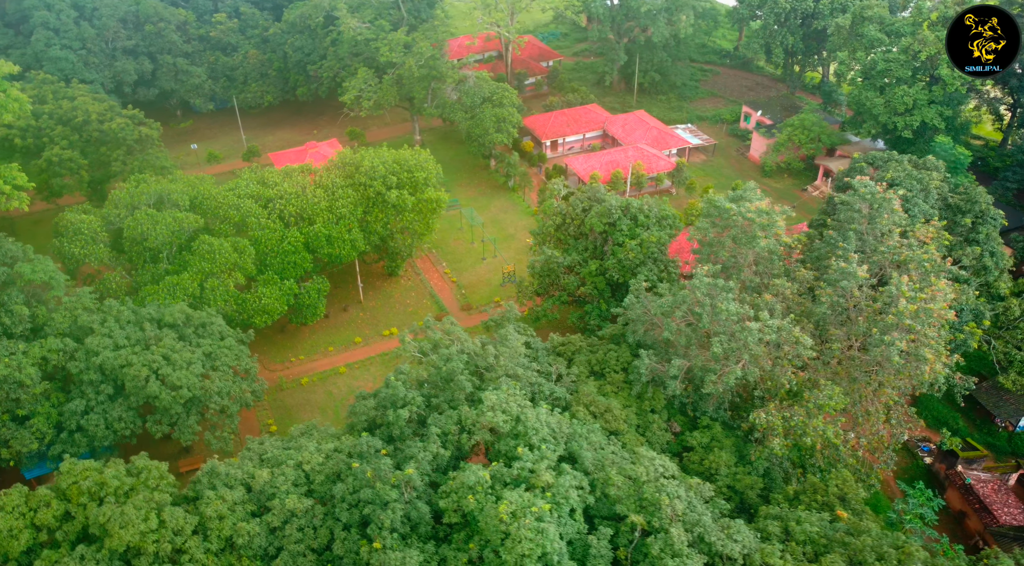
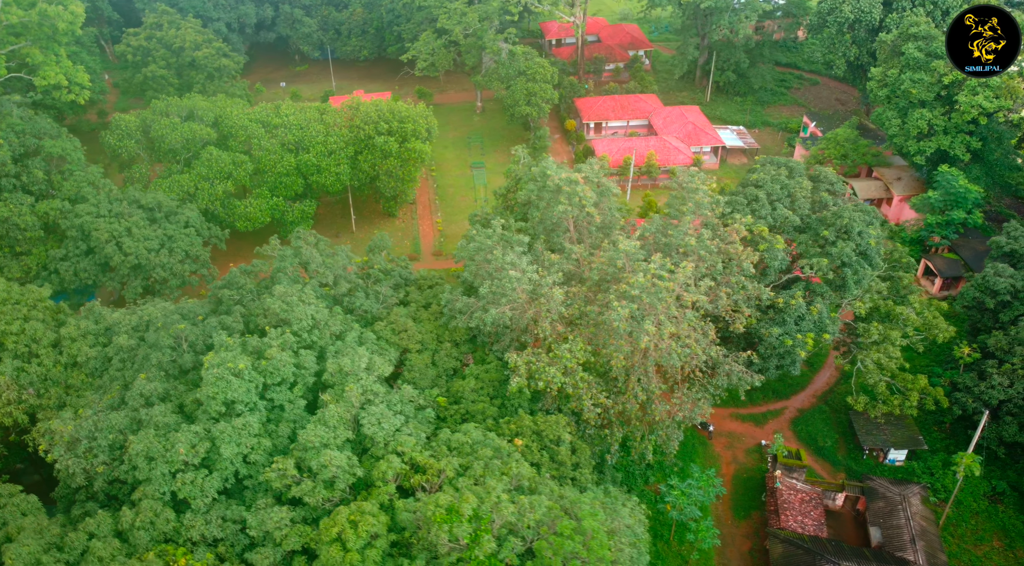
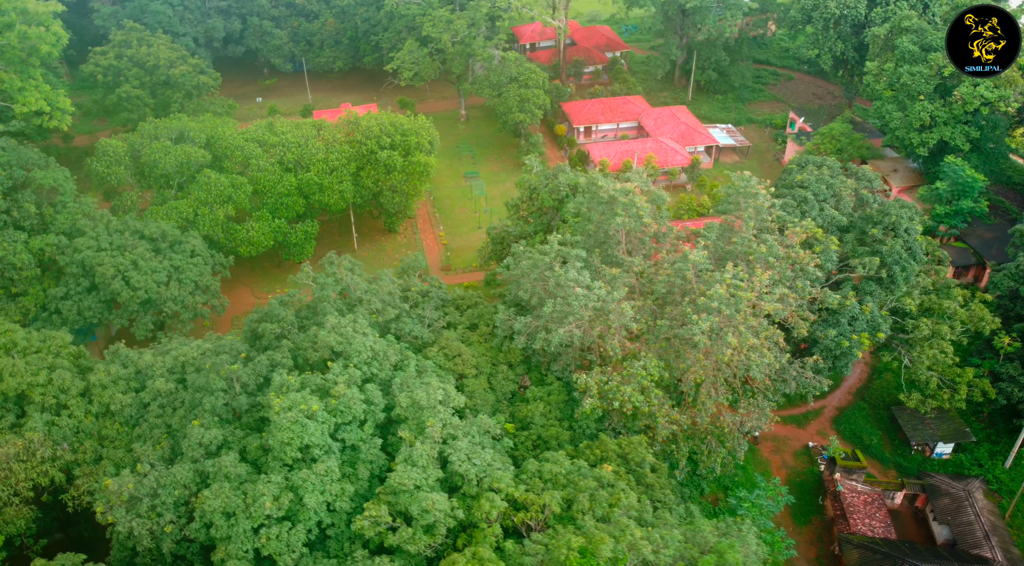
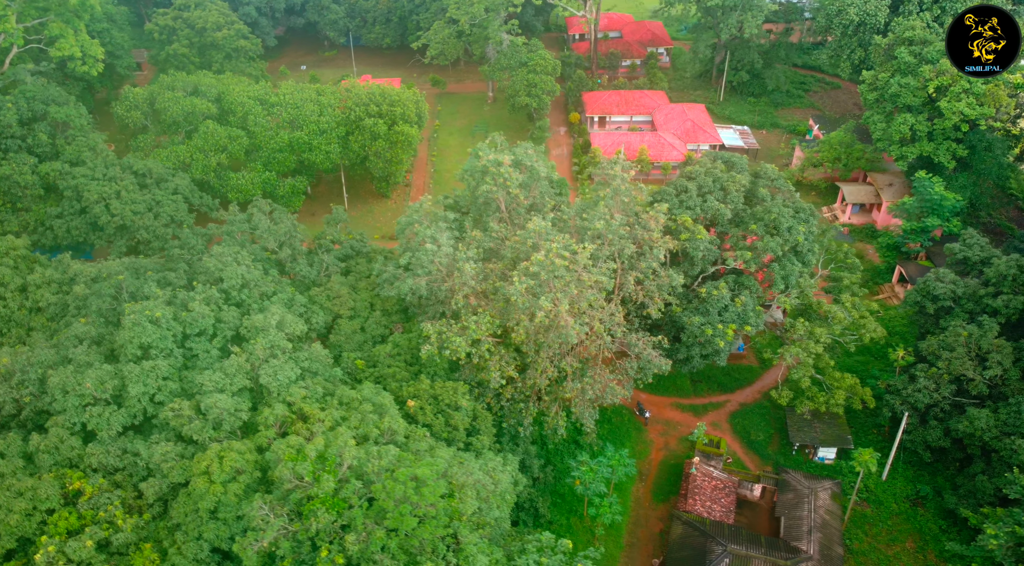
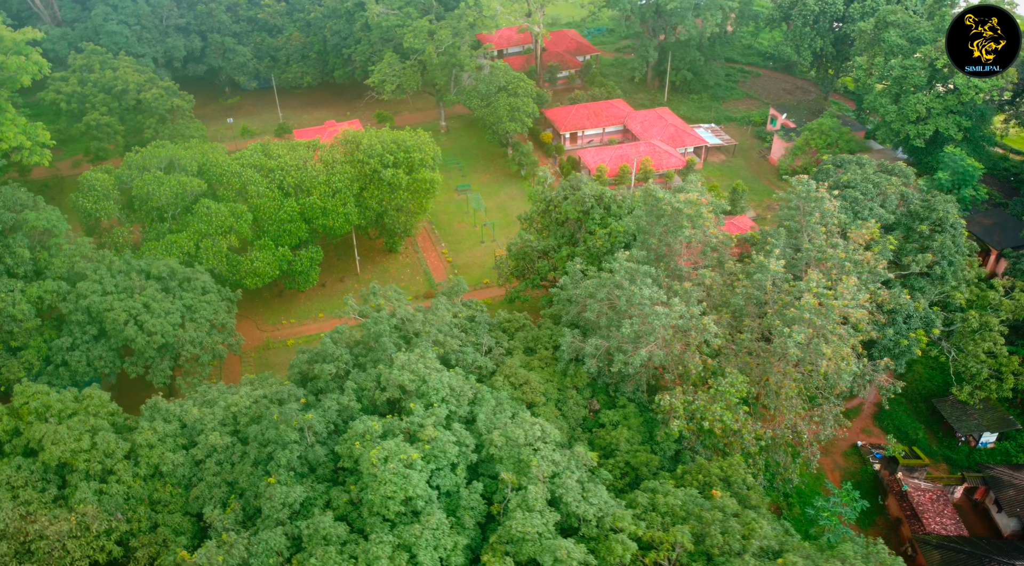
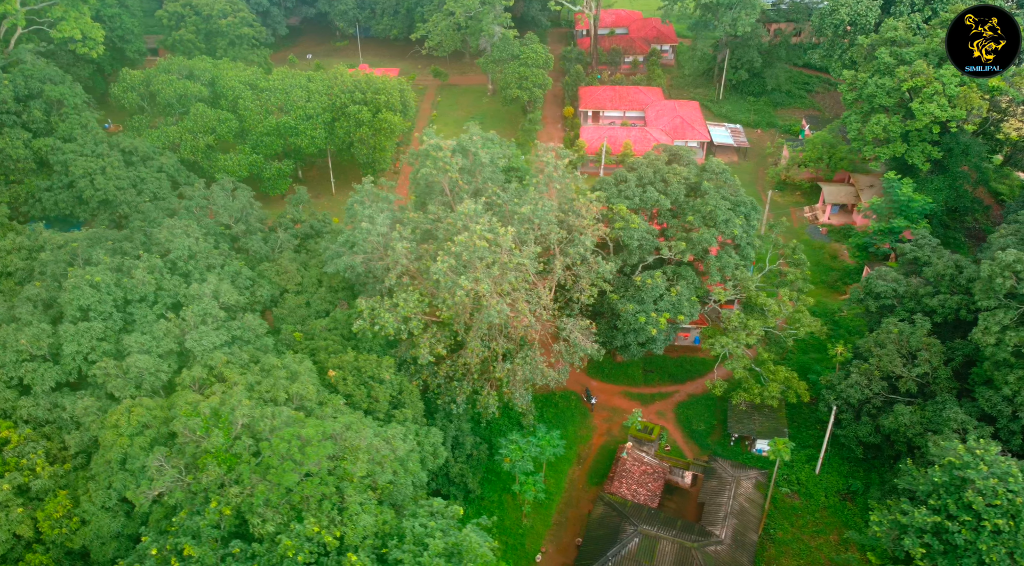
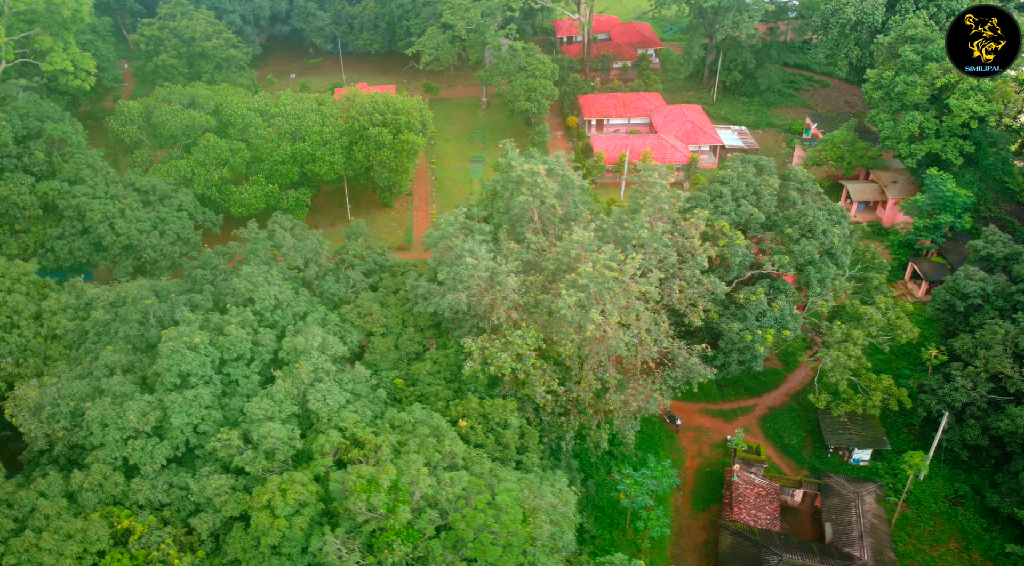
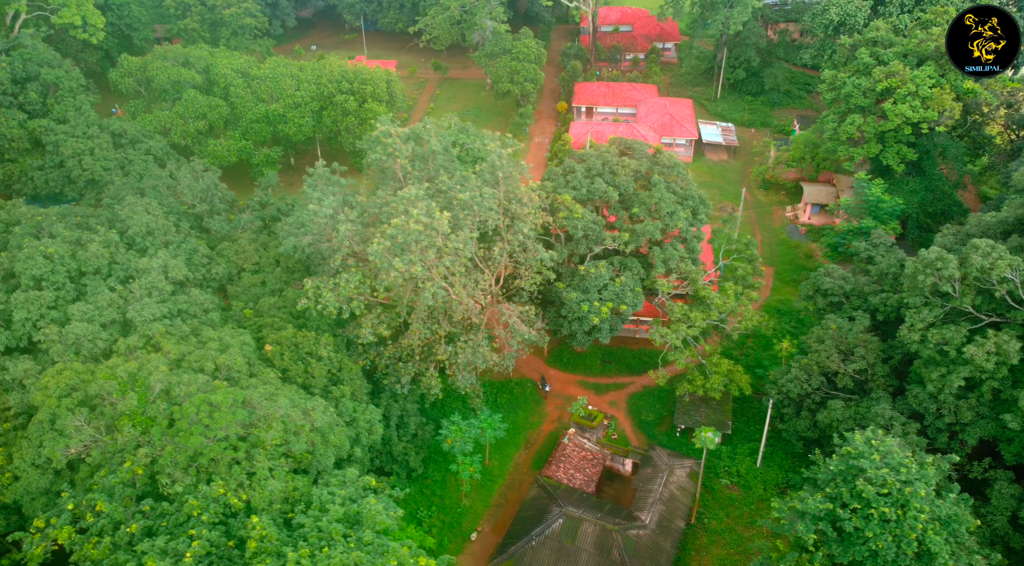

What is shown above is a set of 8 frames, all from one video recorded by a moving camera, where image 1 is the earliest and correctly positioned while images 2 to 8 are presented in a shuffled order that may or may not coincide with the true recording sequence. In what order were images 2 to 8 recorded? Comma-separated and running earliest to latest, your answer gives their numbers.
5, 3, 2, 7, 4, 6, 8
